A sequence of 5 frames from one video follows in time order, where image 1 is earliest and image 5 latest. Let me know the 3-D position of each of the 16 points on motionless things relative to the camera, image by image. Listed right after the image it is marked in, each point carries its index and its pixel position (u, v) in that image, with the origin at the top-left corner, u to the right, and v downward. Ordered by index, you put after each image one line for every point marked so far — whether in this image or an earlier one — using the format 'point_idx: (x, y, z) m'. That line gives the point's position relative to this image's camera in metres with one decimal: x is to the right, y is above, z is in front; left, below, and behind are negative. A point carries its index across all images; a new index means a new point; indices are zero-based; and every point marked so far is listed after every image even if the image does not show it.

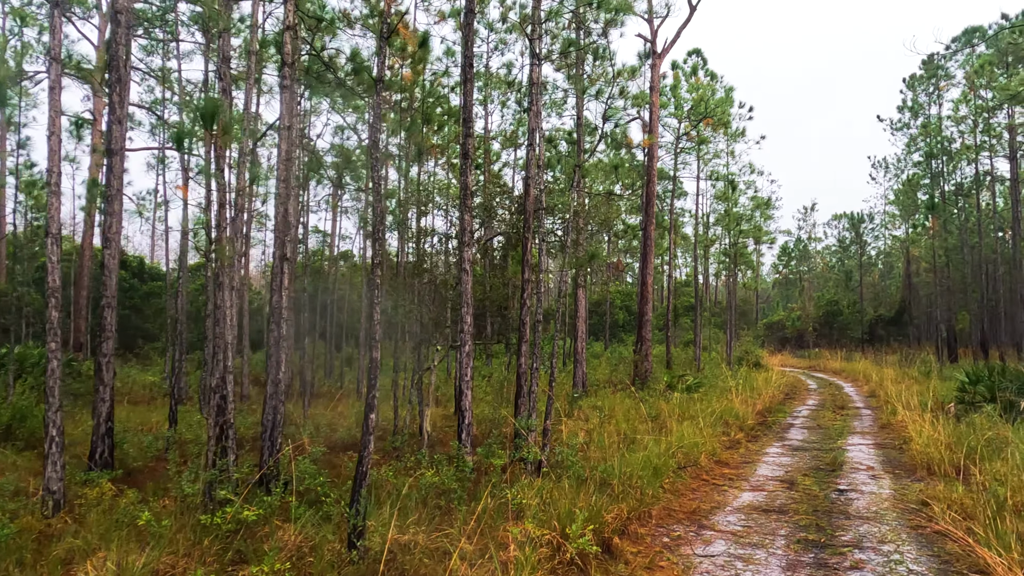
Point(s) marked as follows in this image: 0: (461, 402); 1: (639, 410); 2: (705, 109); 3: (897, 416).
0: (-0.4, -0.9, +6.1) m
1: (+1.7, -1.7, +10.4) m
2: (+4.6, +4.3, +18.1) m
3: (+5.4, -1.8, +10.8) m
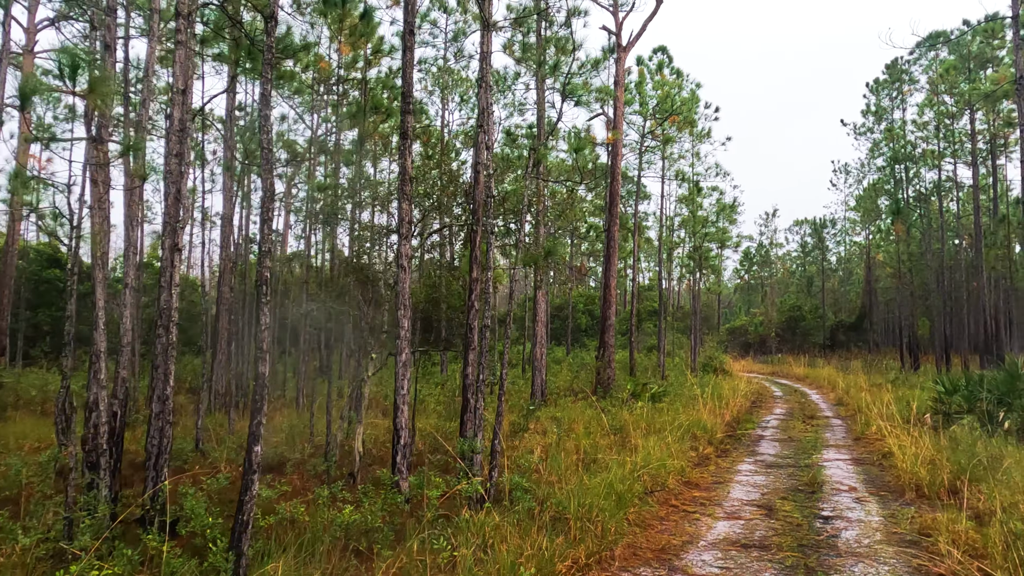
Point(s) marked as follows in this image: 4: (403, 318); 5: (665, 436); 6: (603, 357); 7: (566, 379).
0: (-0.8, -0.9, +5.3) m
1: (+1.1, -1.7, +9.6) m
2: (+3.6, +4.2, +17.5) m
3: (+4.8, -1.9, +10.2) m
4: (-0.8, -0.2, +5.4) m
5: (+1.6, -1.6, +8.2) m
6: (+1.6, -1.2, +13.5) m
7: (+1.1, -1.8, +15.3) m
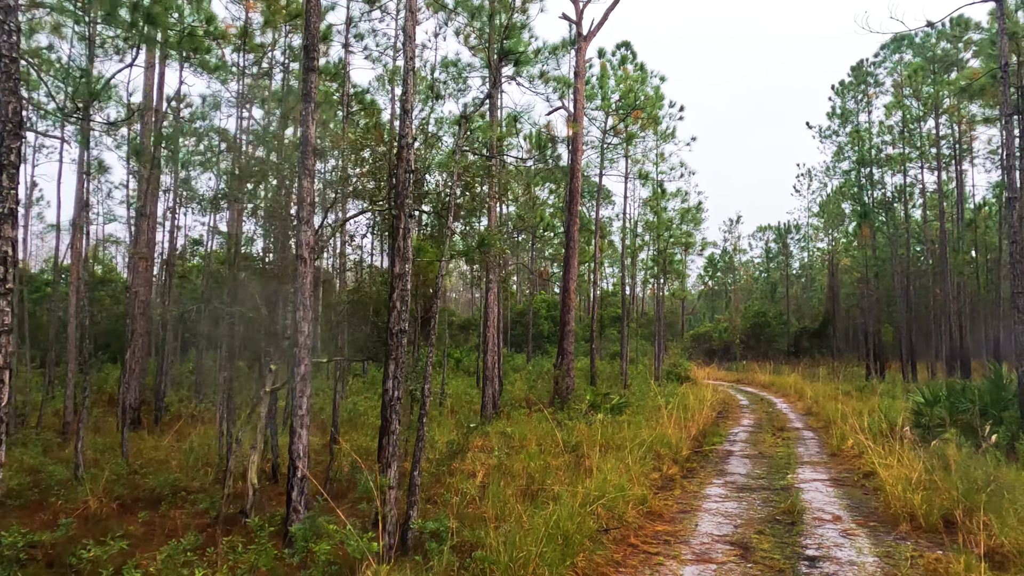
0: (-1.2, -0.9, +4.3) m
1: (+0.5, -1.7, +8.7) m
2: (+2.7, +4.1, +16.7) m
3: (+4.1, -1.9, +9.4) m
4: (-1.2, -0.2, +4.4) m
5: (+1.1, -1.6, +7.3) m
6: (+0.8, -1.3, +12.6) m
7: (+0.2, -1.9, +14.3) m
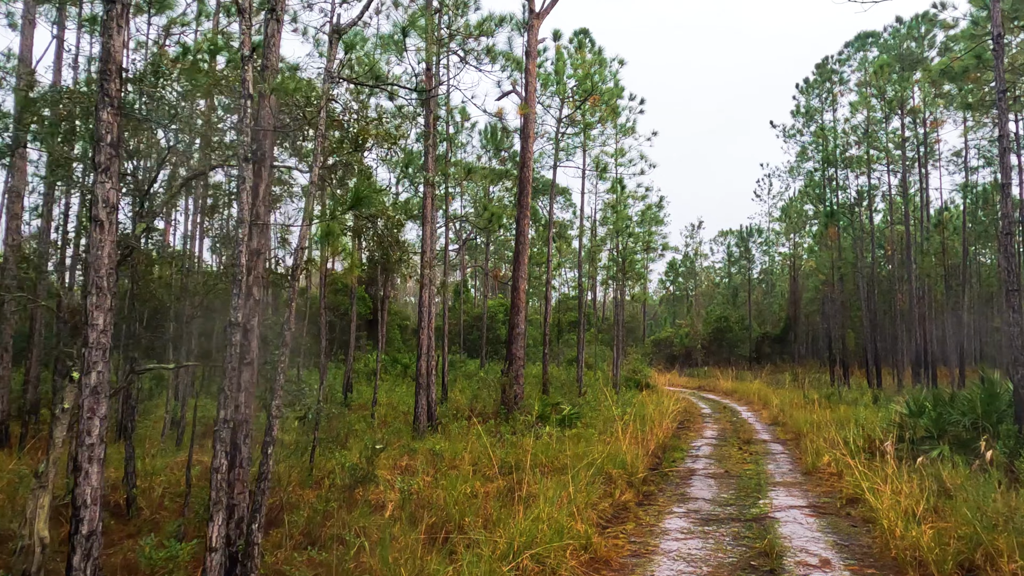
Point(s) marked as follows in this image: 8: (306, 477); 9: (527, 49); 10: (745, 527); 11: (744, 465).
0: (-1.7, -0.8, +3.0) m
1: (-0.2, -1.7, +7.5) m
2: (+1.6, +4.1, +15.6) m
3: (+3.4, -1.9, +8.4) m
4: (-1.7, -0.1, +3.1) m
5: (+0.4, -1.5, +6.1) m
6: (-0.1, -1.2, +11.4) m
7: (-0.8, -1.9, +13.1) m
8: (-1.7, -1.6, +6.3) m
9: (+0.3, +4.2, +13.5) m
10: (+1.7, -1.8, +5.7) m
11: (+2.7, -2.0, +8.7) m
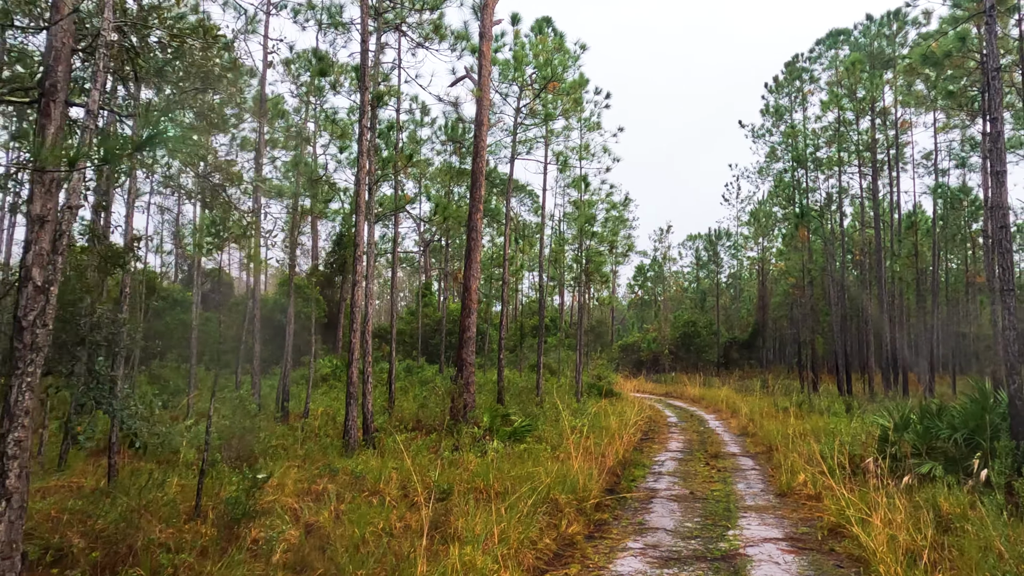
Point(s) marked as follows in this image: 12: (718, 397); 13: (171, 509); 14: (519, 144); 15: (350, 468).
0: (-2.1, -0.7, +1.9) m
1: (-0.8, -1.6, +6.5) m
2: (+0.8, +4.0, +14.7) m
3: (+2.8, -1.9, +7.5) m
4: (-2.1, 0.0, +2.1) m
5: (-0.1, -1.5, +5.1) m
6: (-0.8, -1.2, +10.4) m
7: (-1.6, -1.9, +12.1) m
8: (-2.2, -1.5, +5.2) m
9: (-0.5, +4.2, +12.6) m
10: (+1.2, -1.7, +4.7) m
11: (+2.0, -2.0, +7.8) m
12: (+5.3, -2.8, +19.6) m
13: (-2.3, -1.5, +5.2) m
14: (+0.2, +2.8, +15.2) m
15: (-1.5, -1.7, +7.1) m
